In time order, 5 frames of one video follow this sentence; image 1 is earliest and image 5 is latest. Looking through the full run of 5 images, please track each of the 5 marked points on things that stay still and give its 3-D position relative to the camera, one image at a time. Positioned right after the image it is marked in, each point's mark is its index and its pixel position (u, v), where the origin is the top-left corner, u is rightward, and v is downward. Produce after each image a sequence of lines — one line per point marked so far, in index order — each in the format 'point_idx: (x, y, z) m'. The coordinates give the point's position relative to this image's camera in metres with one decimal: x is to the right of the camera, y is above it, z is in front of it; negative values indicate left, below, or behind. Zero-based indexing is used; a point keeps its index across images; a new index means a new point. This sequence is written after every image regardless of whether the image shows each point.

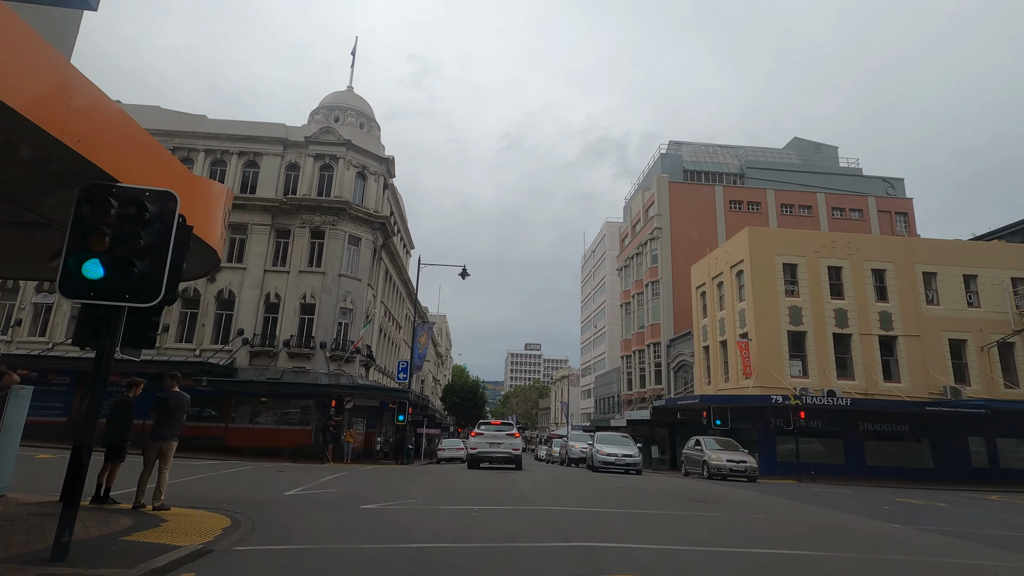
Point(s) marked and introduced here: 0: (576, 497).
0: (+1.3, -4.6, +13.4) m
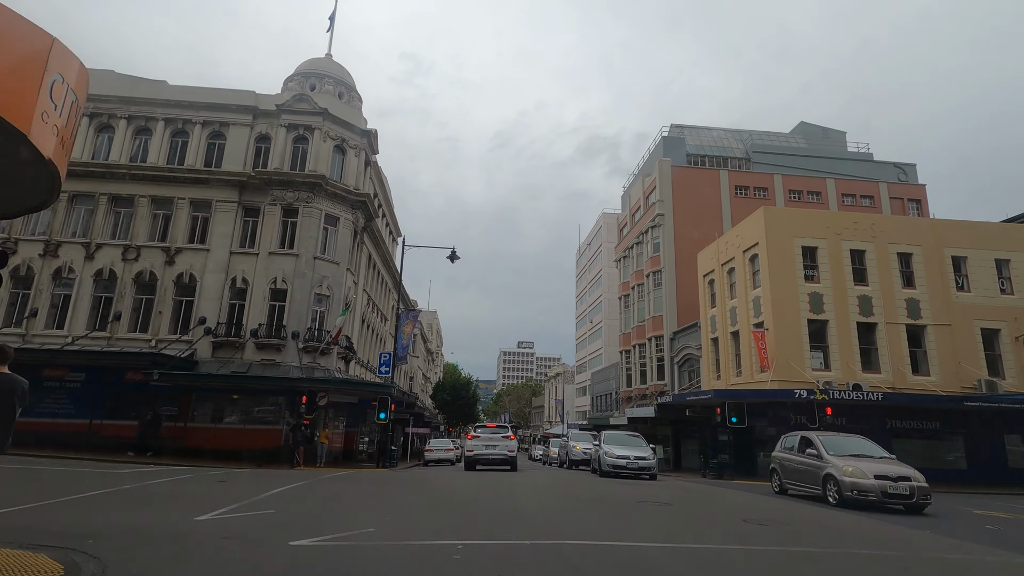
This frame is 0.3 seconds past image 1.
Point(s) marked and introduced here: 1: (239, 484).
0: (+1.2, -3.9, +10.5) m
1: (-6.2, -4.3, +13.2) m
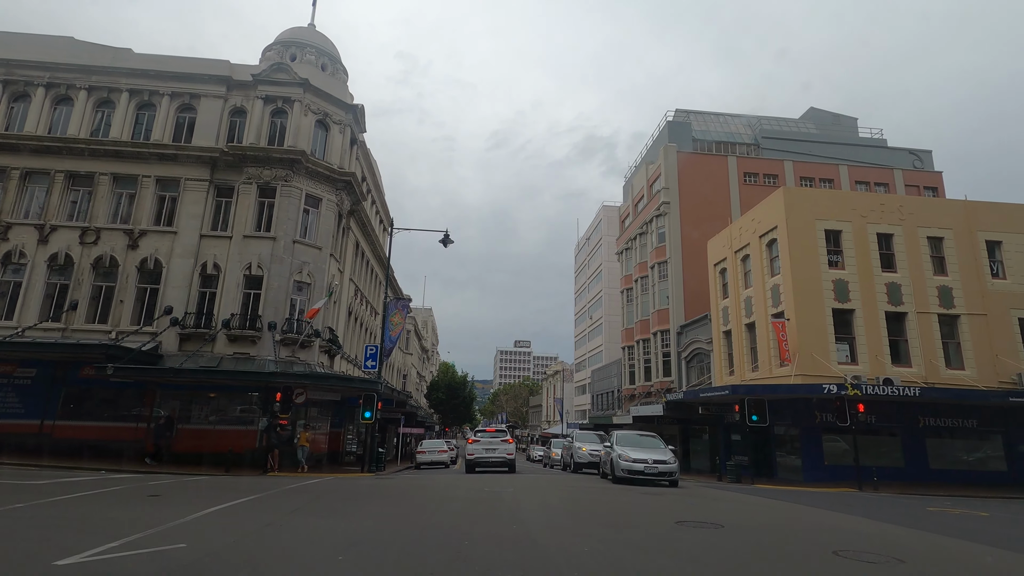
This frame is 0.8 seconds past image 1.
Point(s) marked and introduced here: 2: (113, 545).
0: (+1.3, -3.4, +8.1) m
1: (-6.1, -3.7, +10.8) m
2: (-4.7, -3.0, +7.1) m
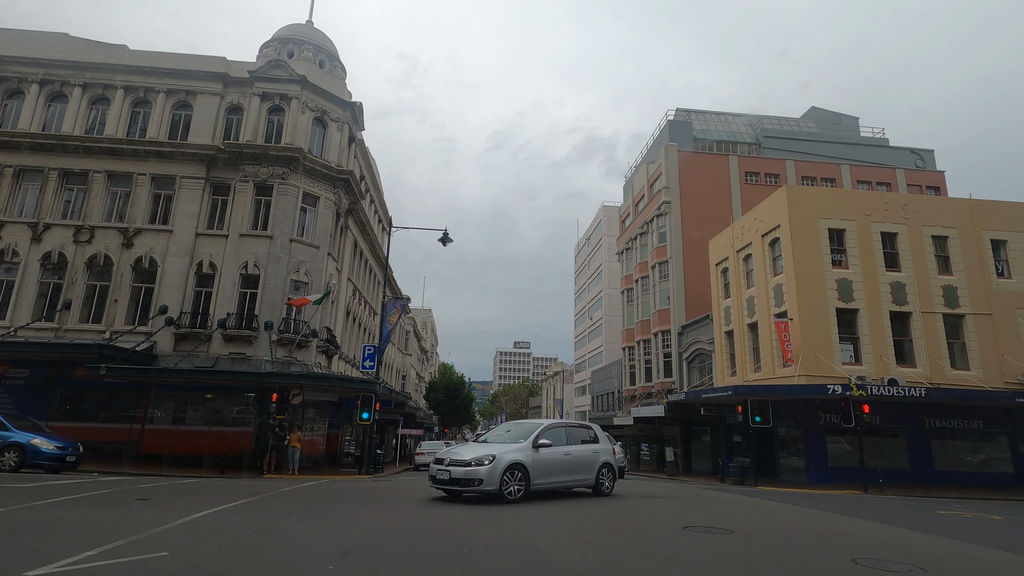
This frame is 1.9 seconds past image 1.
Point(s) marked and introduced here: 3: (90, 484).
0: (+1.3, -3.3, +7.8) m
1: (-6.1, -3.7, +10.4) m
2: (-4.7, -2.9, +6.7) m
3: (-9.2, -4.3, +13.3) m
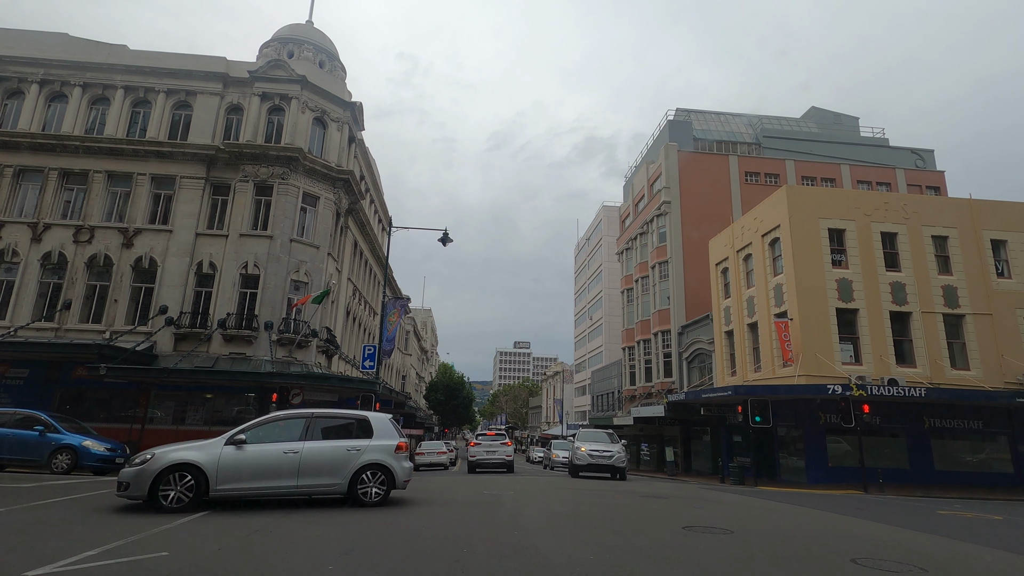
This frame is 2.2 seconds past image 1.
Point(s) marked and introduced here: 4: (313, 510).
0: (+1.3, -3.3, +7.8) m
1: (-6.1, -3.7, +10.4) m
2: (-4.7, -2.9, +6.7) m
3: (-9.2, -4.3, +13.3) m
4: (-3.4, -3.8, +10.5) m
